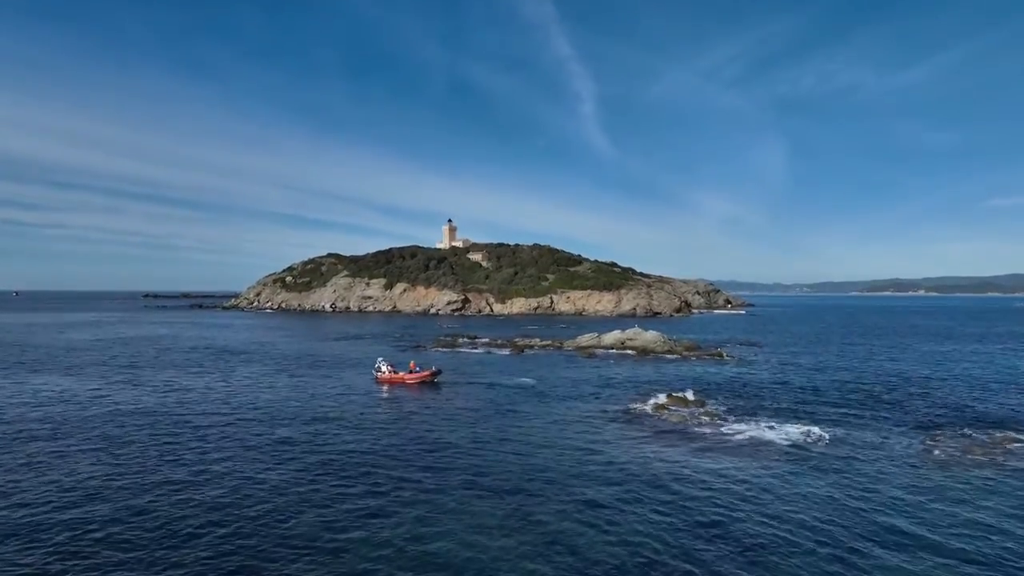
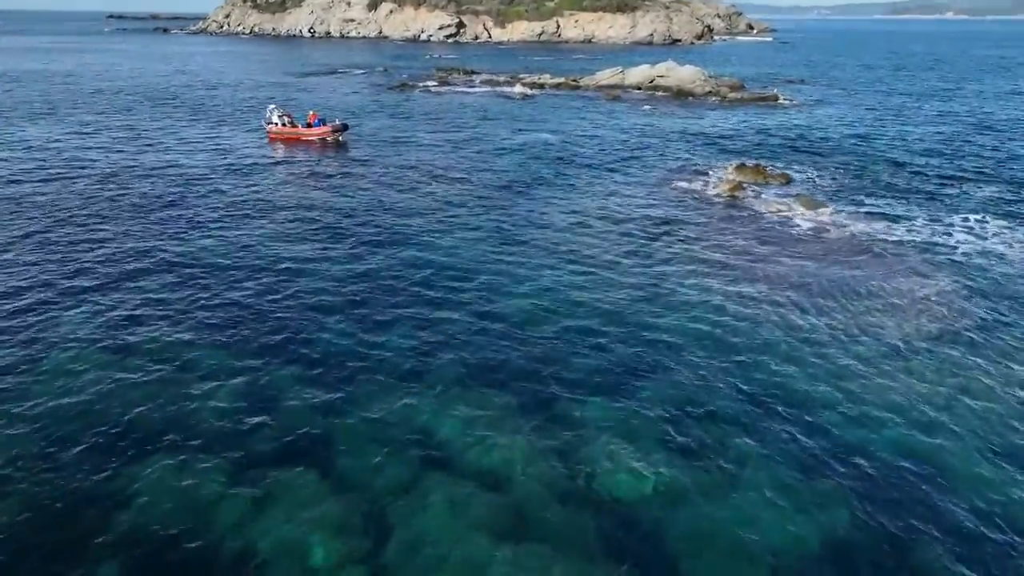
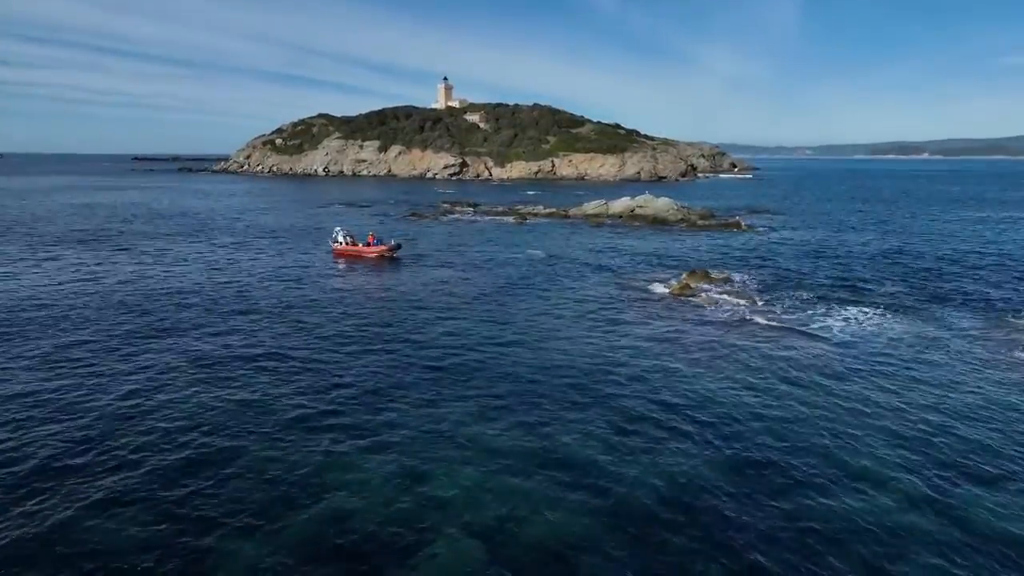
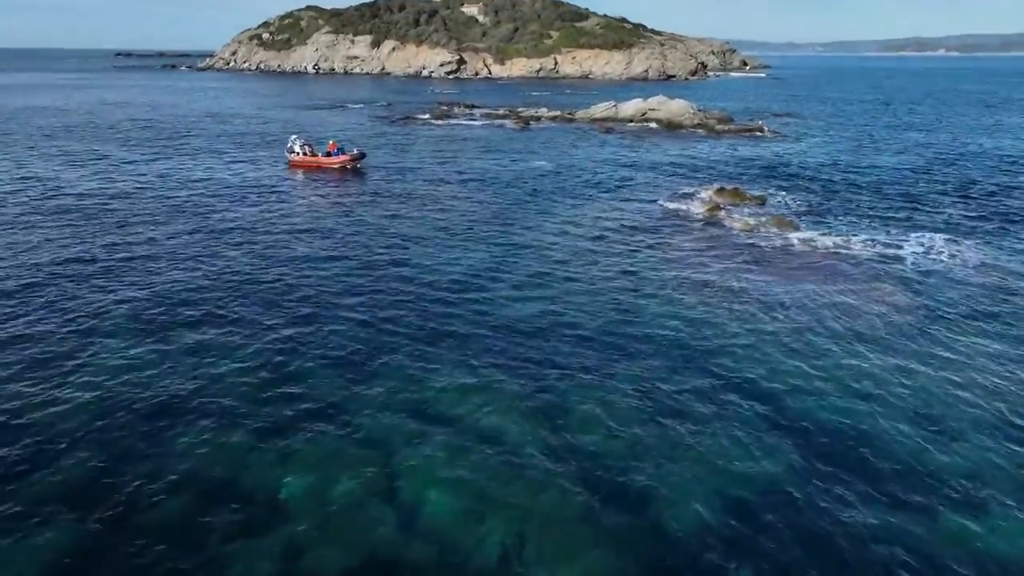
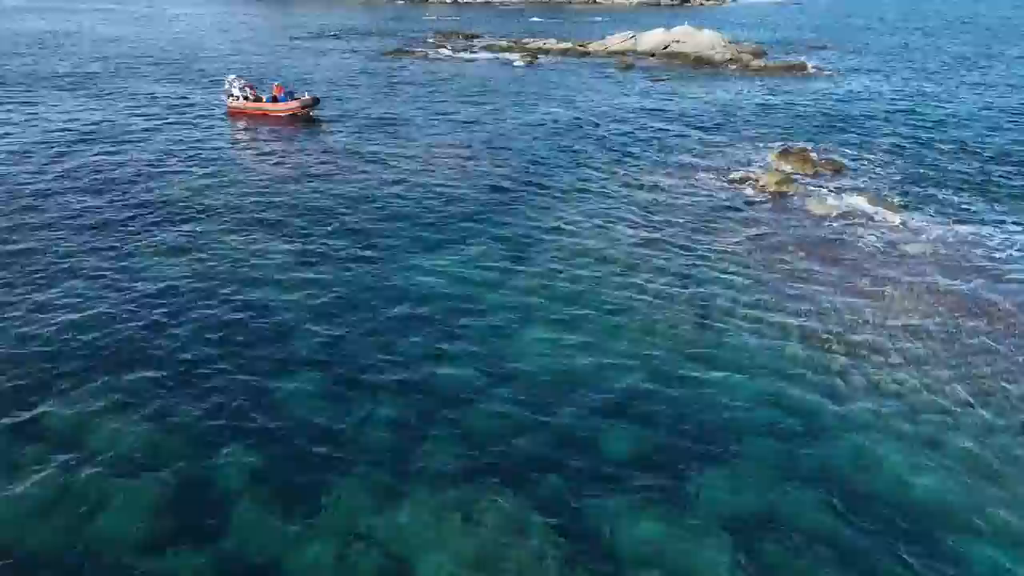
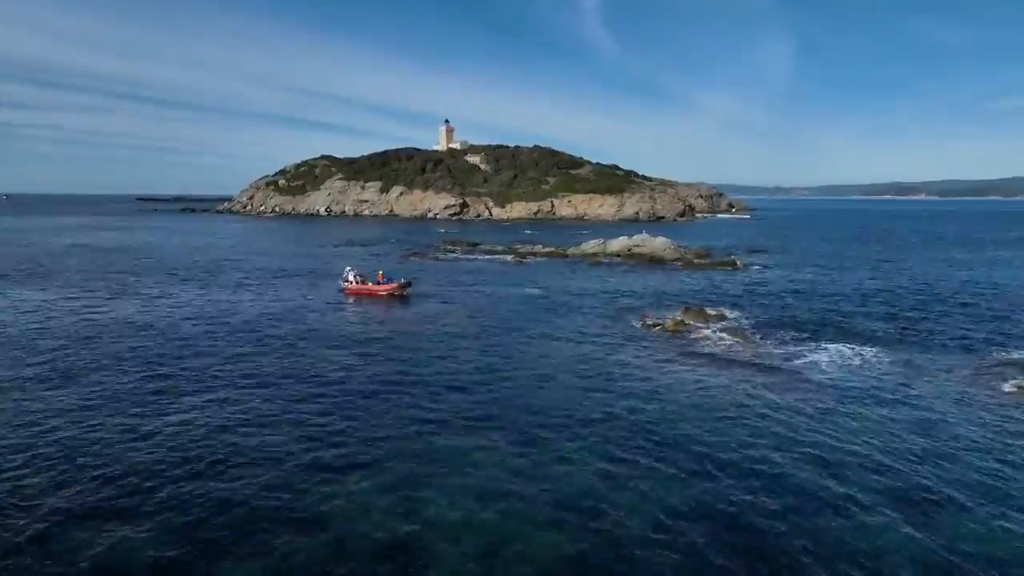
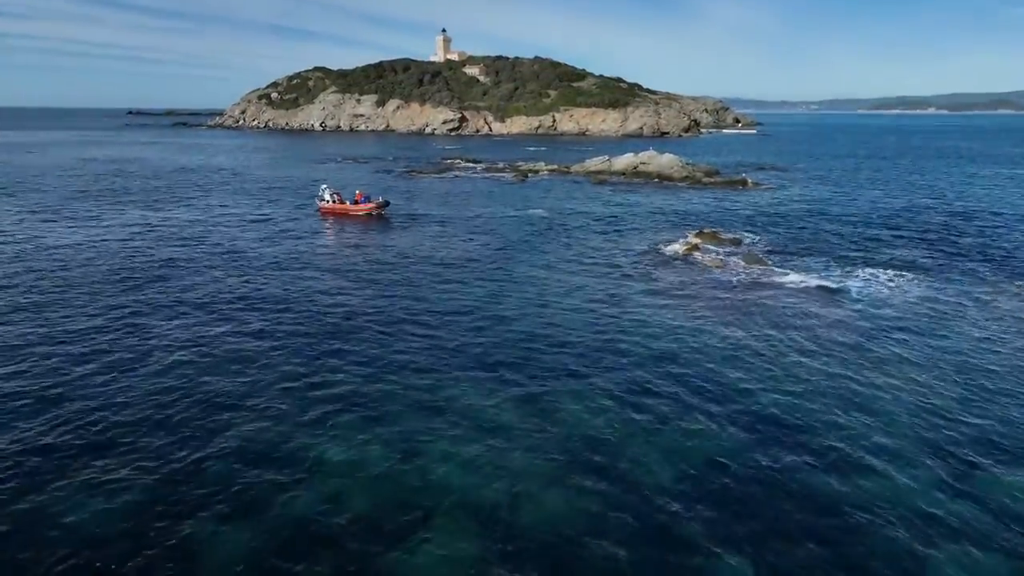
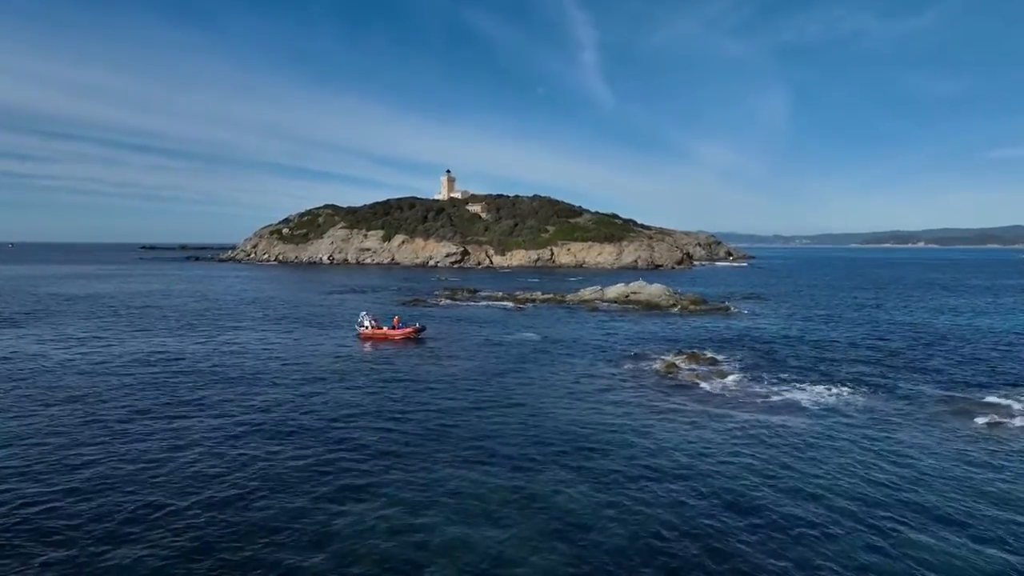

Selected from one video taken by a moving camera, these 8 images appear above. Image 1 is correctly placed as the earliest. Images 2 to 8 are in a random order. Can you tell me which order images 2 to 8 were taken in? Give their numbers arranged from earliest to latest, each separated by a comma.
8, 6, 3, 7, 4, 2, 5
